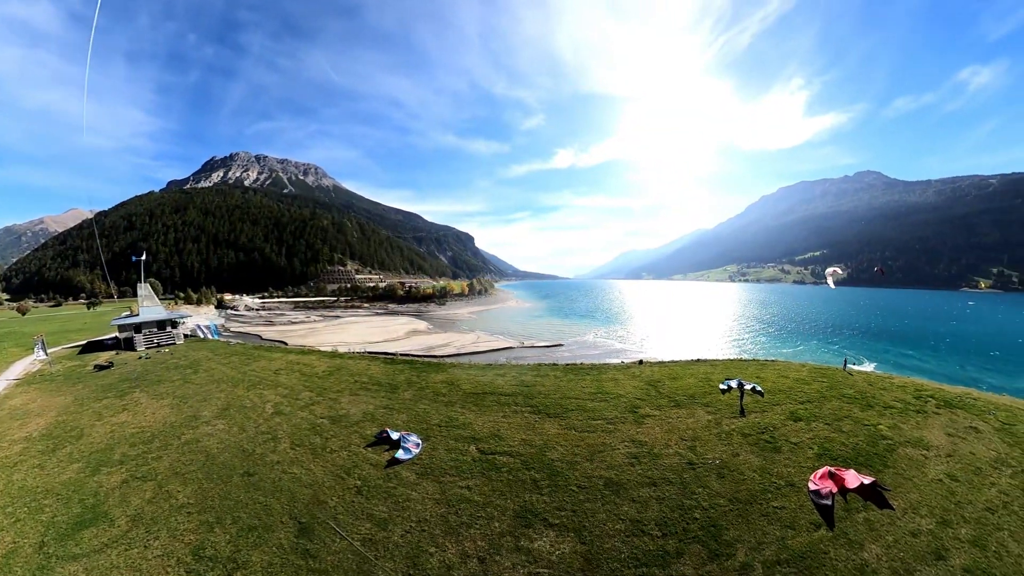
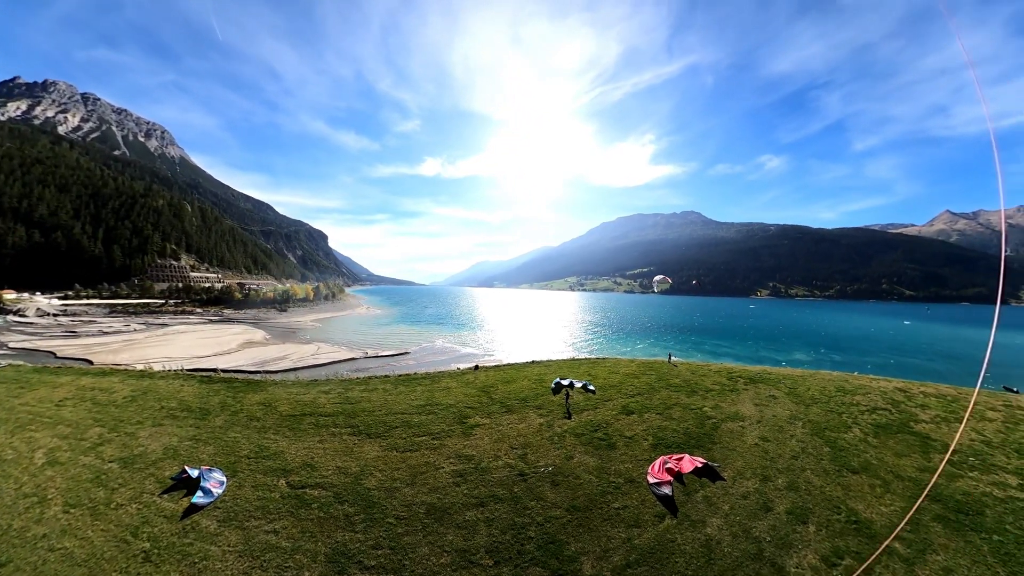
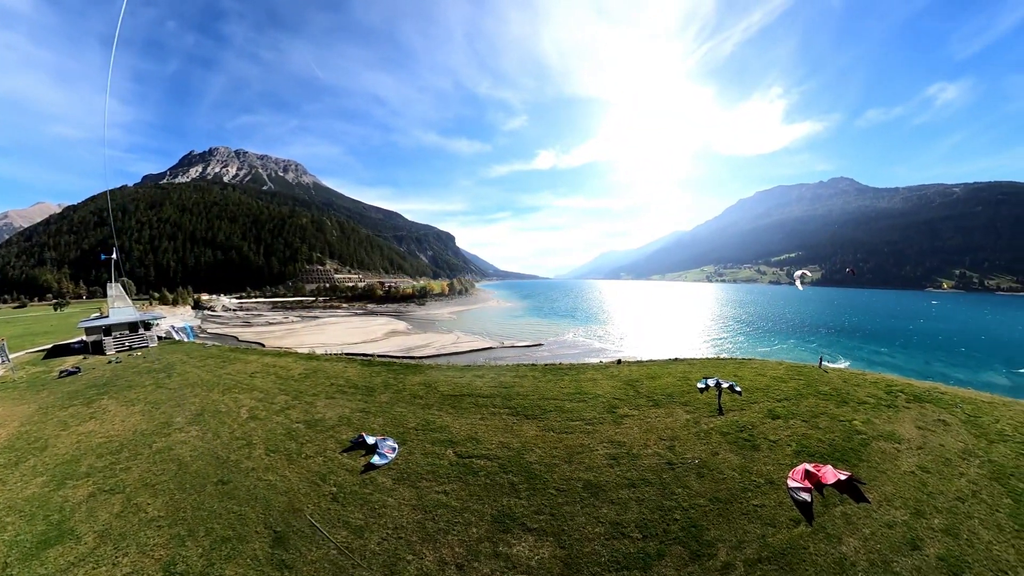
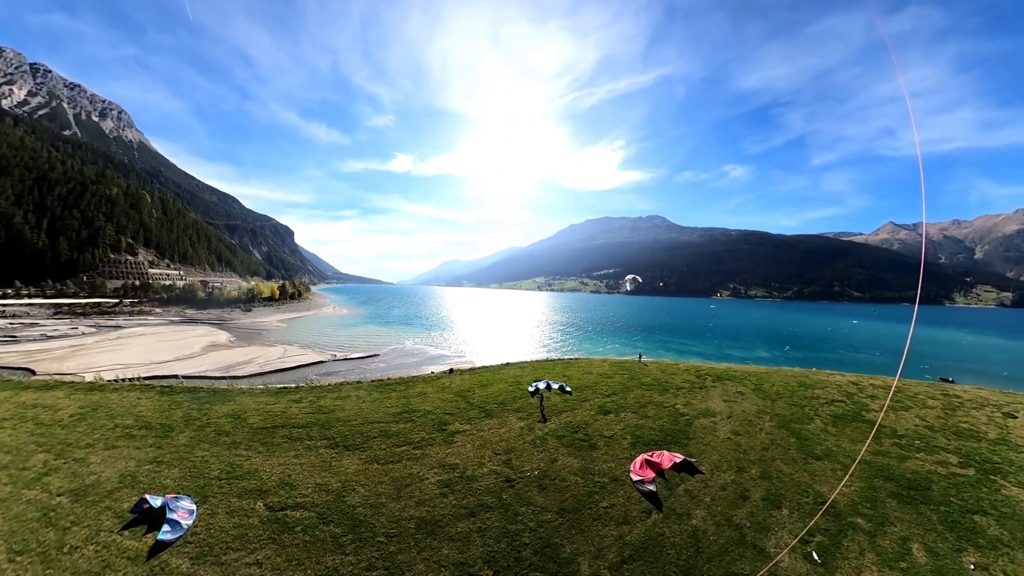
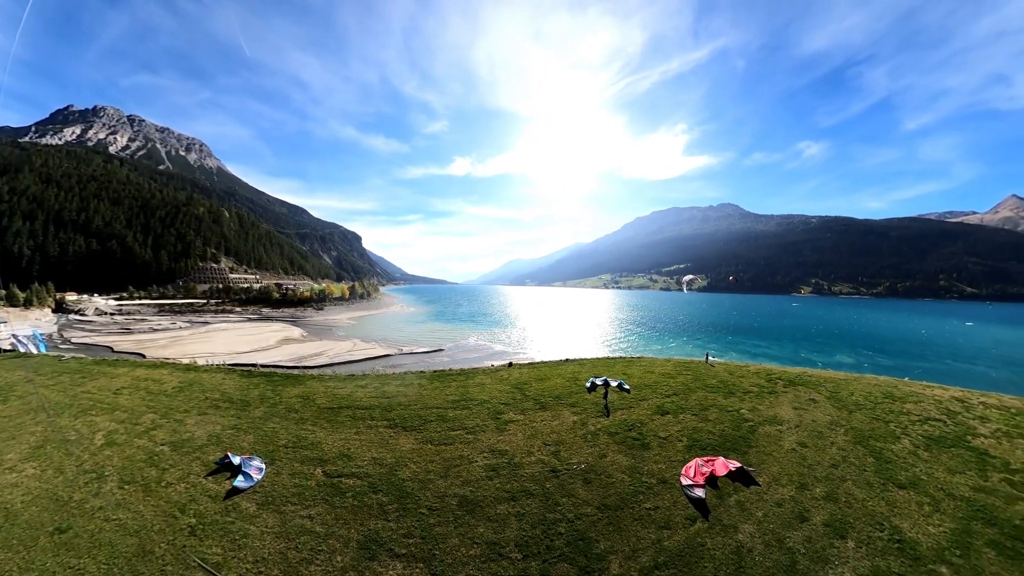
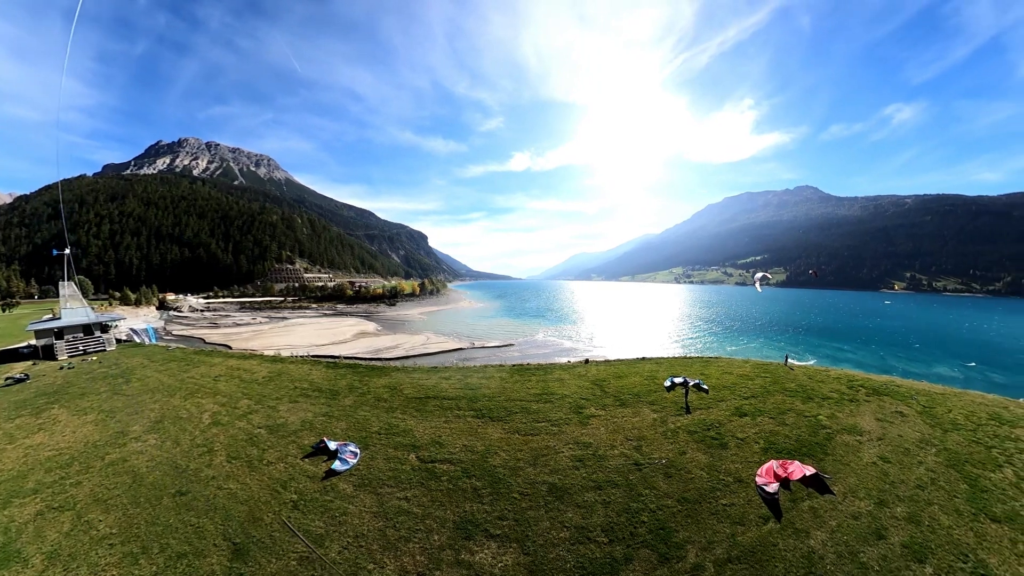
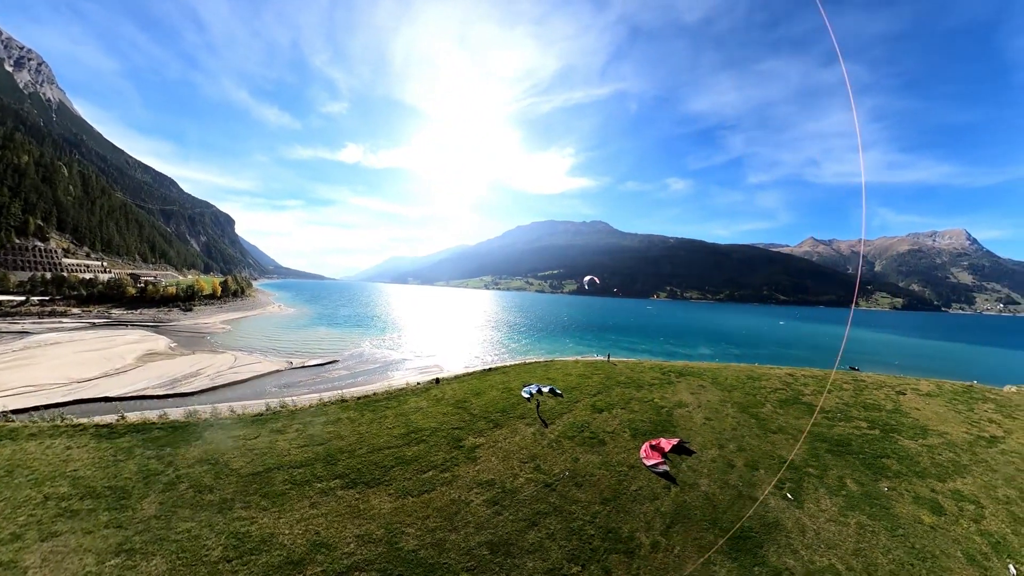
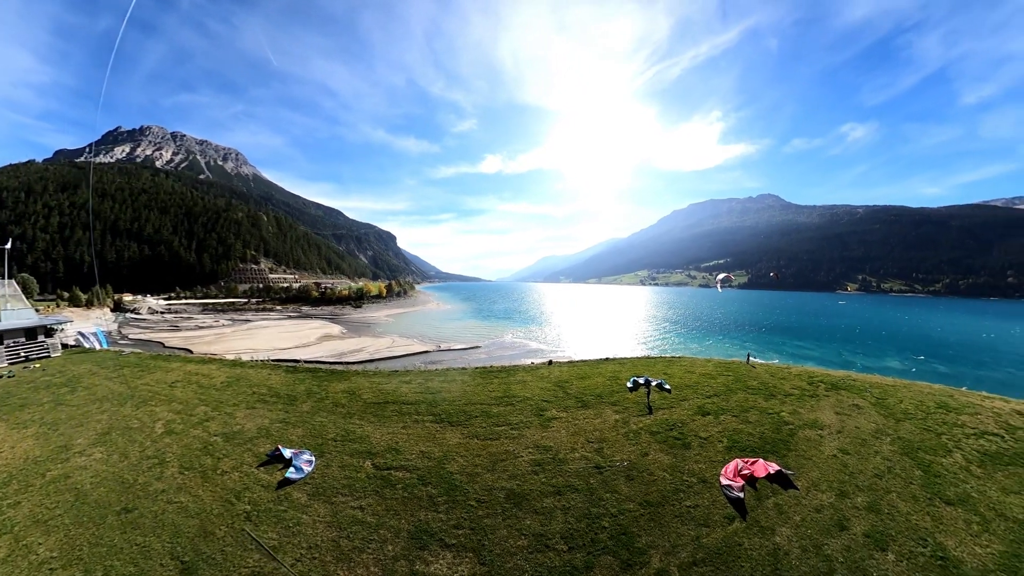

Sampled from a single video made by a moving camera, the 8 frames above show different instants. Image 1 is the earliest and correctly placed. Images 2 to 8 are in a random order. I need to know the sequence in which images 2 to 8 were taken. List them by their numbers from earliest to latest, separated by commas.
3, 6, 8, 5, 2, 4, 7
